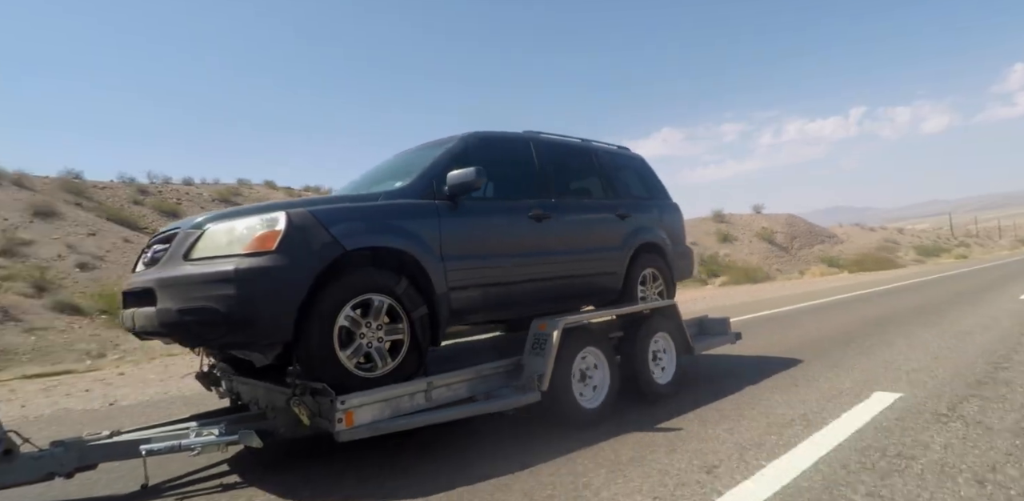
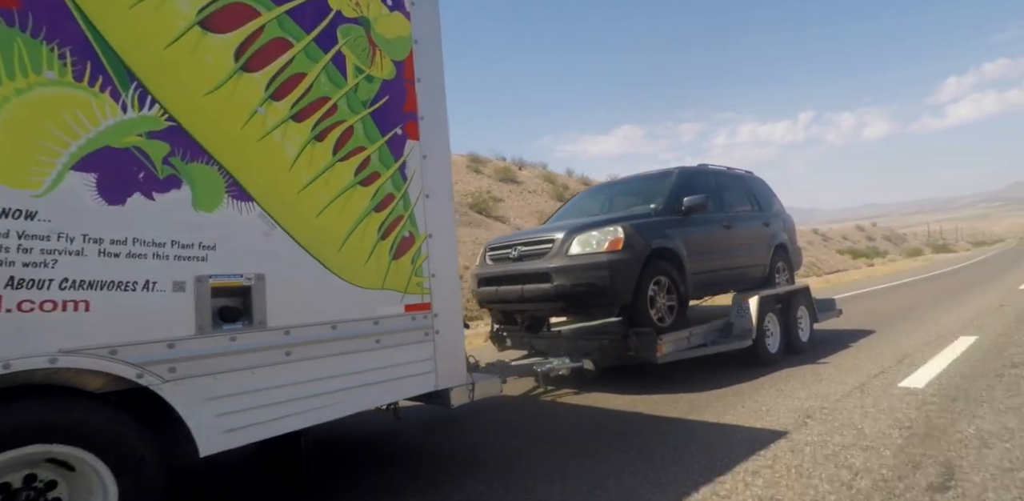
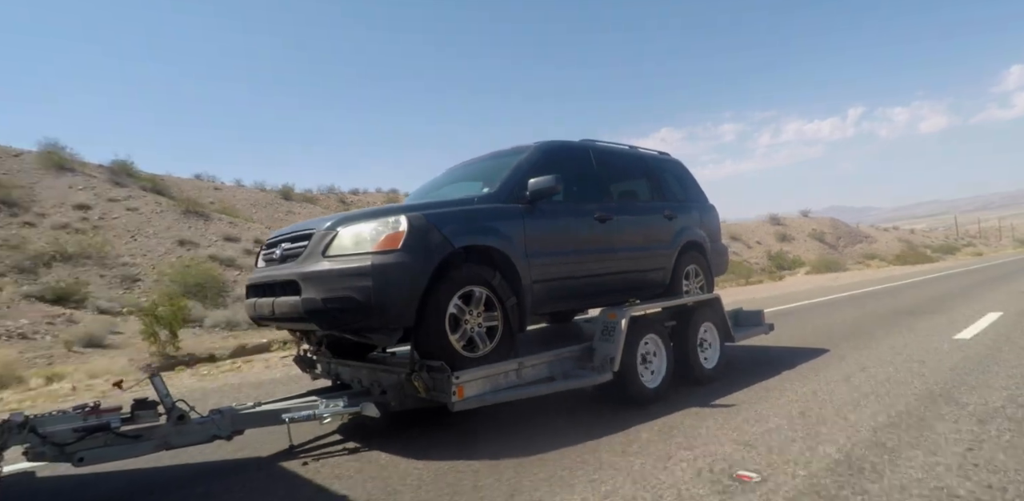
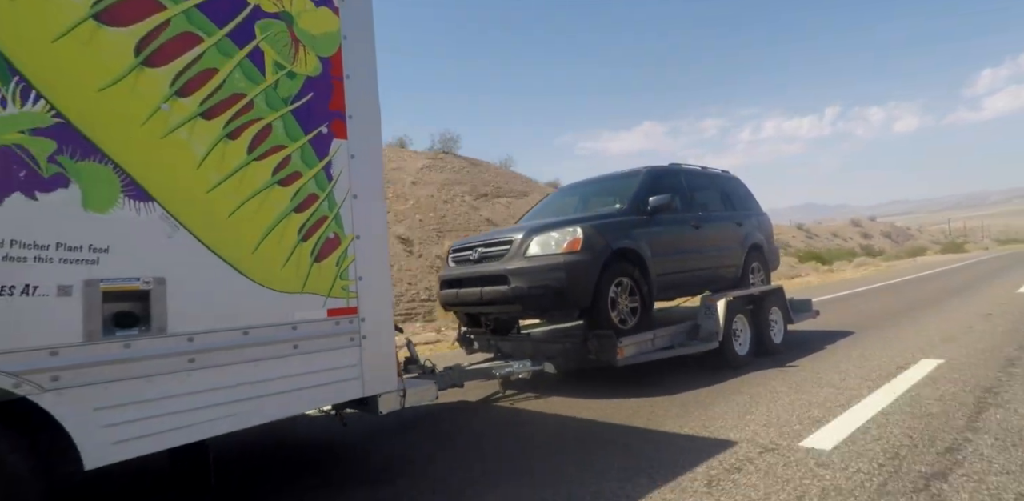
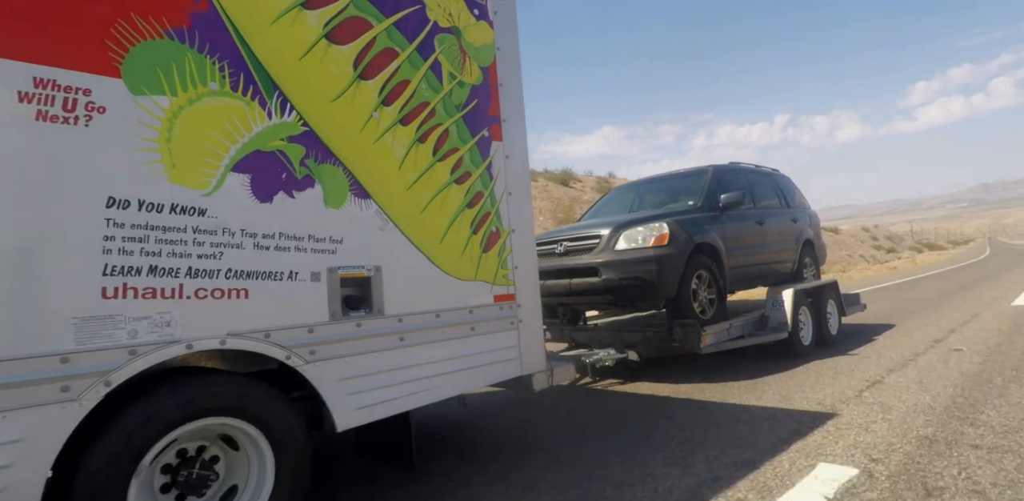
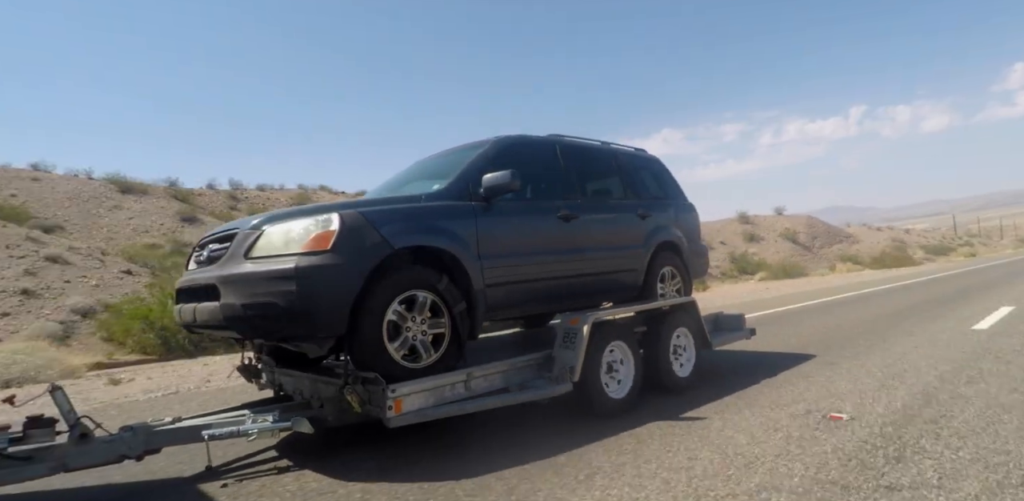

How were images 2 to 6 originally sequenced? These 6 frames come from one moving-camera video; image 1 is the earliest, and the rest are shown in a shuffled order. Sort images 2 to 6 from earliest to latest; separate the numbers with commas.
6, 3, 4, 2, 5
